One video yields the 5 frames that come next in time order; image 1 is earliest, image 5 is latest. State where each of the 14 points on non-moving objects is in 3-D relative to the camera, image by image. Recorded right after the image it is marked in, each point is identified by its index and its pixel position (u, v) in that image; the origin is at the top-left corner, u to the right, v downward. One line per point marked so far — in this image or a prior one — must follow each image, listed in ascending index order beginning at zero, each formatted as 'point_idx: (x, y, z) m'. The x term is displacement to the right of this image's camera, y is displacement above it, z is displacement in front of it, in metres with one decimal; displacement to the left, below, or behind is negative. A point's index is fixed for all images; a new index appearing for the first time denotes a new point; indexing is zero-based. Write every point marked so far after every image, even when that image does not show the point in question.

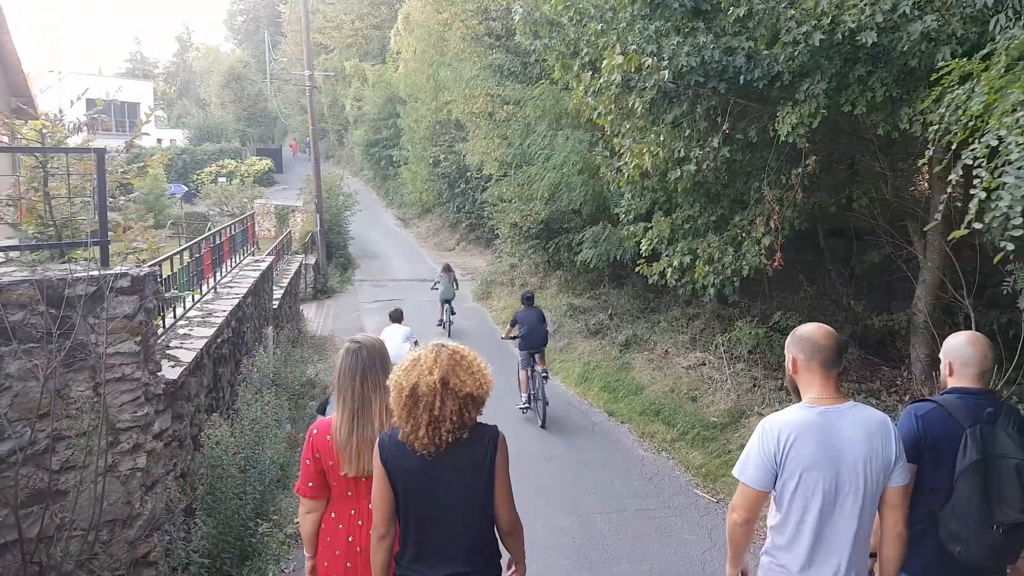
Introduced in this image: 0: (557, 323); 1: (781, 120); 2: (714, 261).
0: (+0.9, -0.7, +15.2) m
1: (+2.7, +1.7, +7.4) m
2: (+2.3, +0.3, +8.3) m
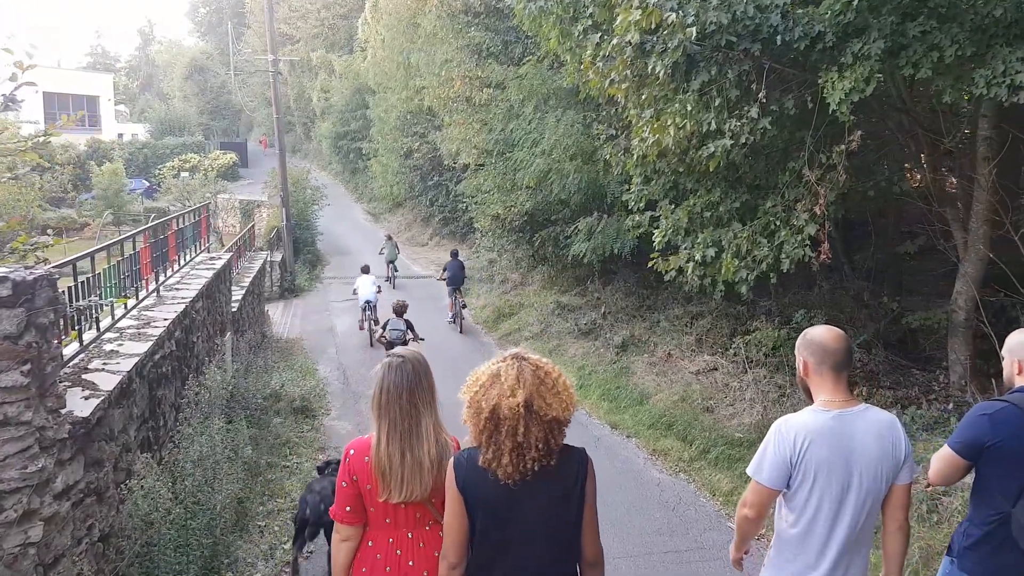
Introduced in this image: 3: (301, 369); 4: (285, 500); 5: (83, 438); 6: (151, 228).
0: (+0.6, -0.6, +14.1) m
1: (+2.7, +1.7, +6.3) m
2: (+2.3, +0.3, +7.2) m
3: (-3.3, -1.3, +11.8) m
4: (-2.1, -2.0, +6.9) m
5: (-2.3, -0.8, +4.0) m
6: (-3.4, +0.6, +7.0) m
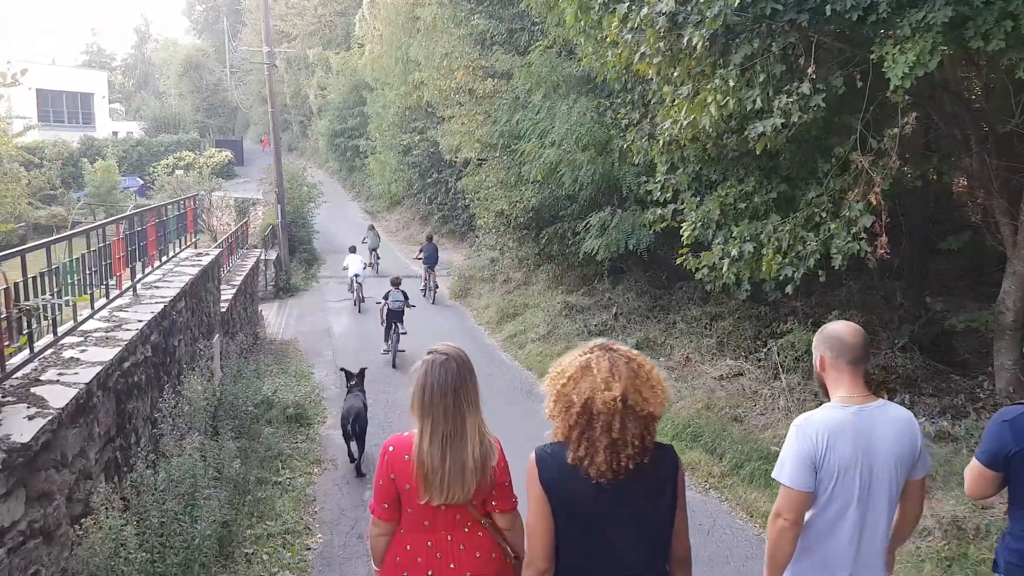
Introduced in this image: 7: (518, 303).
0: (+0.7, -0.6, +13.4) m
1: (+2.8, +1.7, +5.6) m
2: (+2.4, +0.3, +6.5) m
3: (-3.2, -1.3, +11.1) m
4: (-2.0, -2.0, +6.2) m
5: (-2.2, -0.8, +3.3) m
6: (-3.2, +0.6, +6.3) m
7: (+0.1, -0.3, +15.2) m
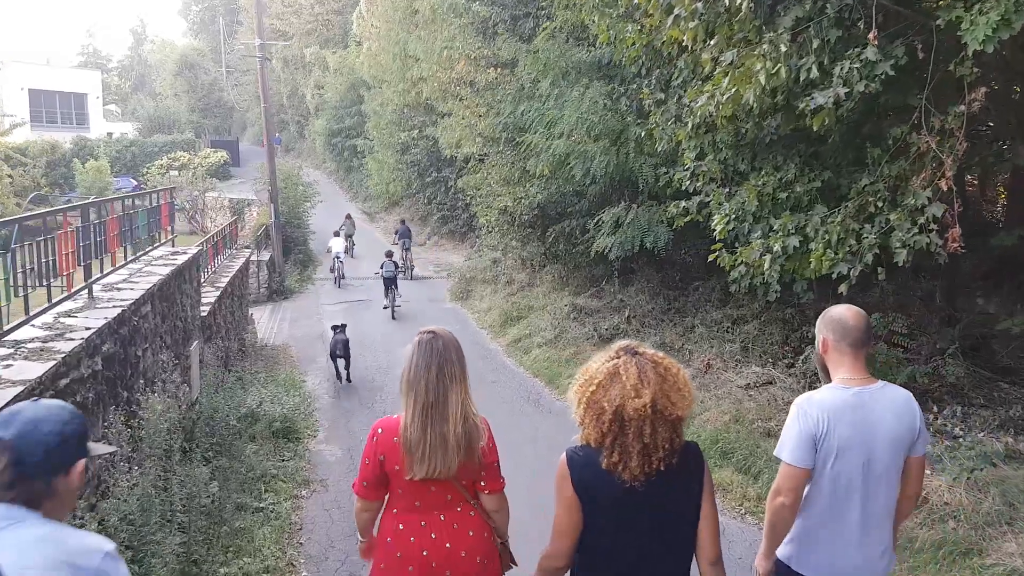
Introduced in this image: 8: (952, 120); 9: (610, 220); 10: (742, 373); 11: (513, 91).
0: (+0.8, -0.7, +12.6) m
1: (+2.9, +1.7, +4.8) m
2: (+2.5, +0.3, +5.7) m
3: (-3.1, -1.3, +10.3) m
4: (-1.9, -2.0, +5.4) m
5: (-2.1, -0.8, +2.5) m
6: (-3.2, +0.6, +5.5) m
7: (+0.2, -0.3, +14.4) m
8: (+3.2, +1.2, +5.4) m
9: (+1.4, +1.0, +10.7) m
10: (+2.8, -1.0, +9.2) m
11: (0.0, +3.6, +13.5) m
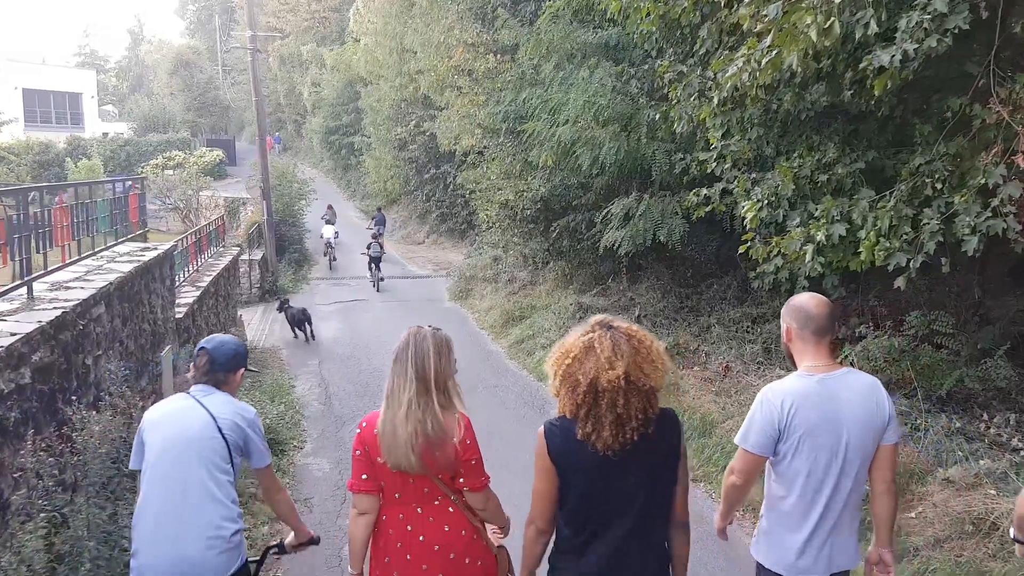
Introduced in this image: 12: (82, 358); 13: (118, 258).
0: (+0.8, -0.6, +11.8) m
1: (+3.0, +1.7, +4.0) m
2: (+2.5, +0.4, +5.0) m
3: (-3.1, -1.3, +9.6) m
4: (-1.8, -2.0, +4.7) m
5: (-2.0, -0.8, +1.7) m
6: (-3.1, +0.6, +4.8) m
7: (+0.2, -0.3, +13.7) m
8: (+3.2, +1.2, +4.6) m
9: (+1.4, +1.0, +10.0) m
10: (+2.9, -1.0, +8.4) m
11: (0.0, +3.6, +12.8) m
12: (-2.7, -0.5, +4.8) m
13: (-3.5, +0.3, +6.7) m
